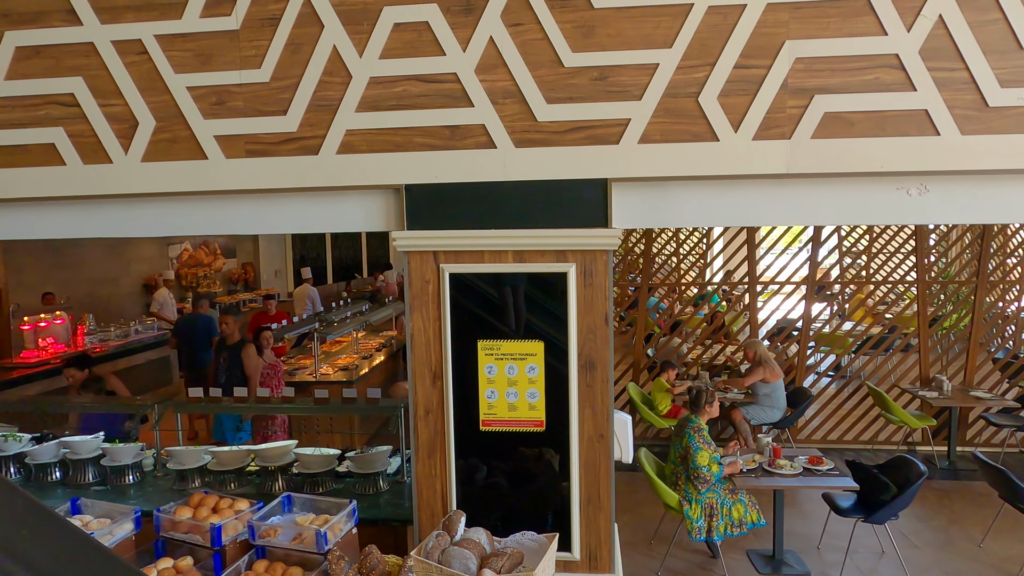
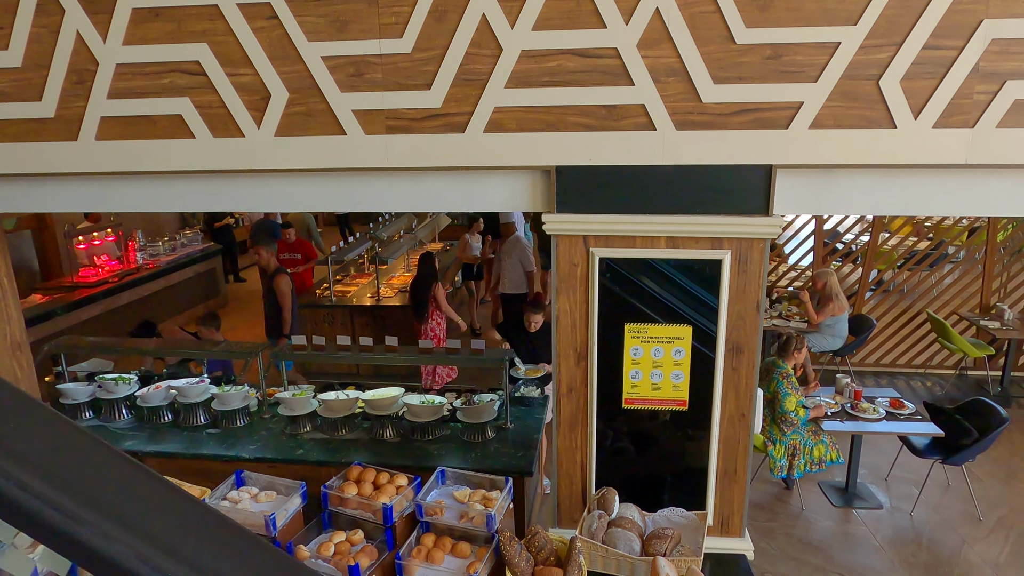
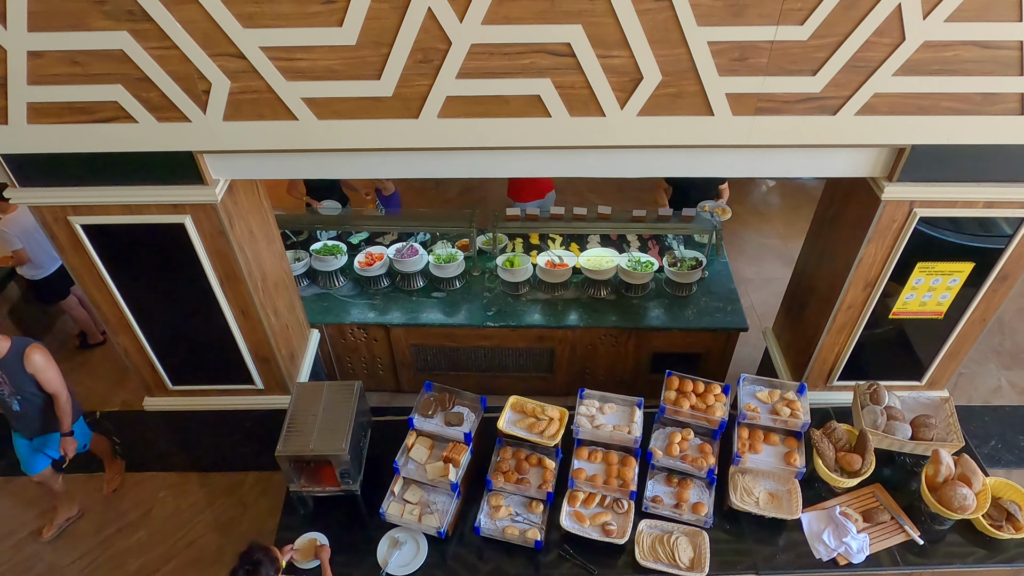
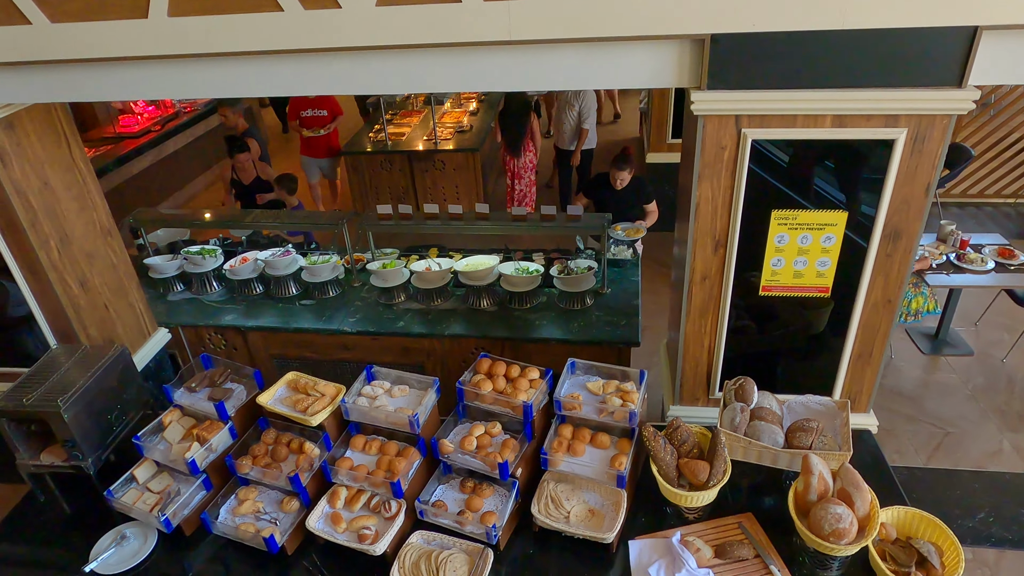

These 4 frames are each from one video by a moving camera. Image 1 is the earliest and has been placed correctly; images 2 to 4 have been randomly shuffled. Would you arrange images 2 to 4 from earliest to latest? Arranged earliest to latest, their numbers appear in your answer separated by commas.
2, 4, 3
